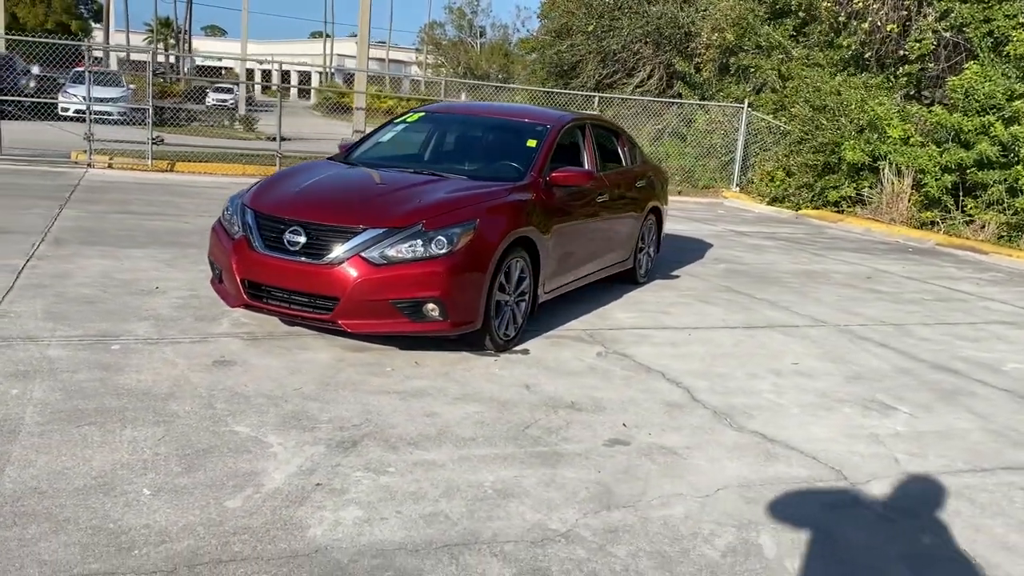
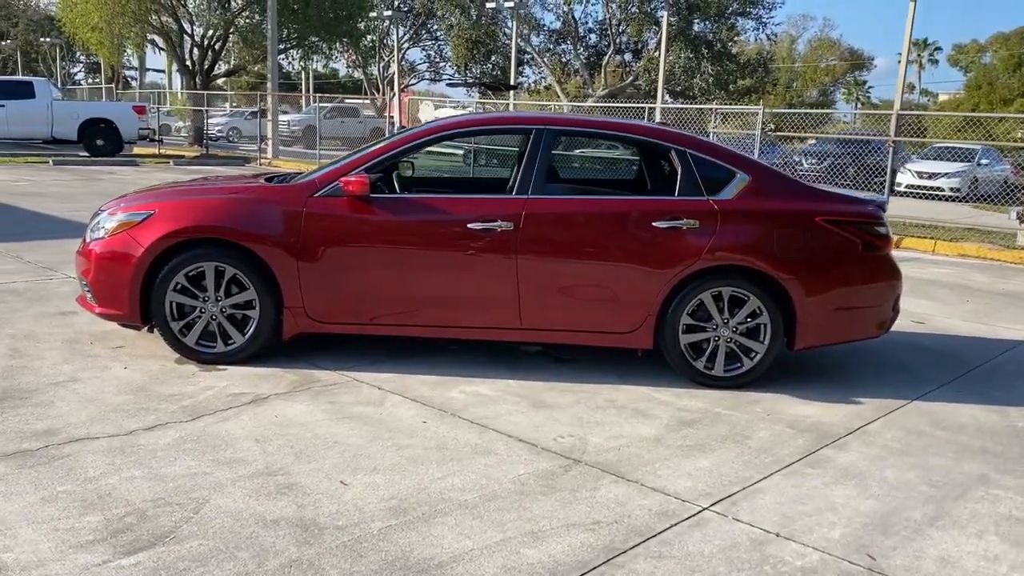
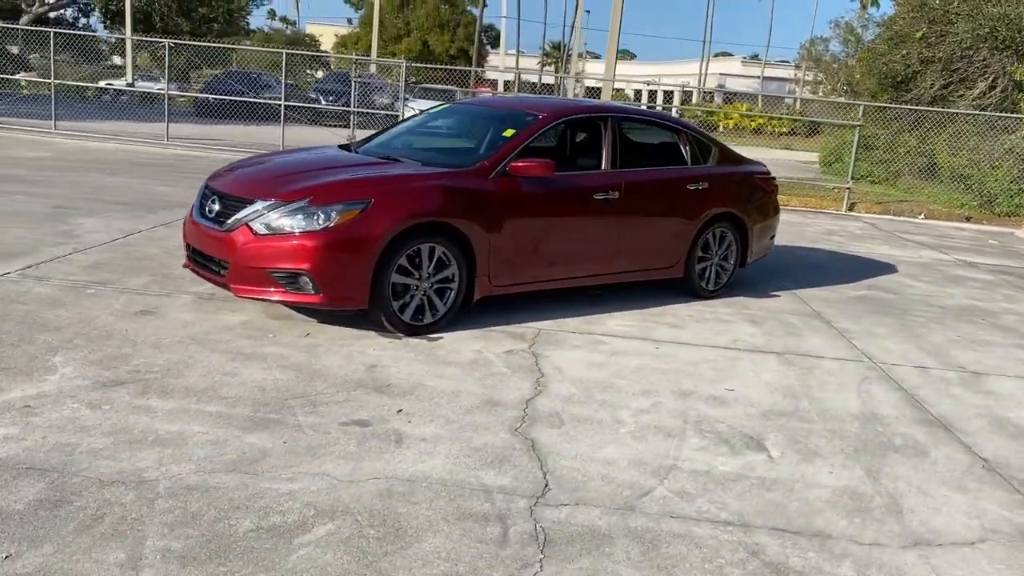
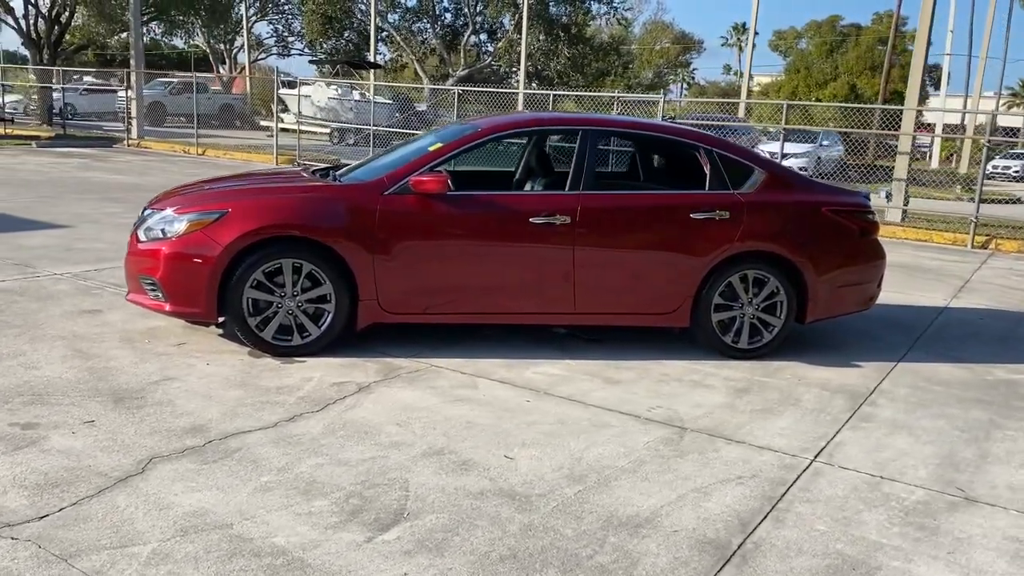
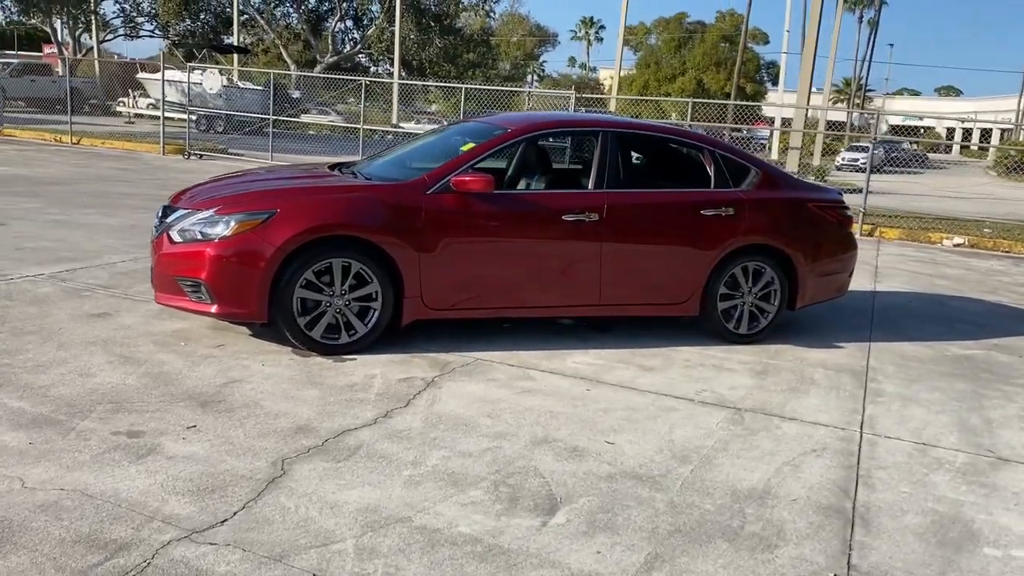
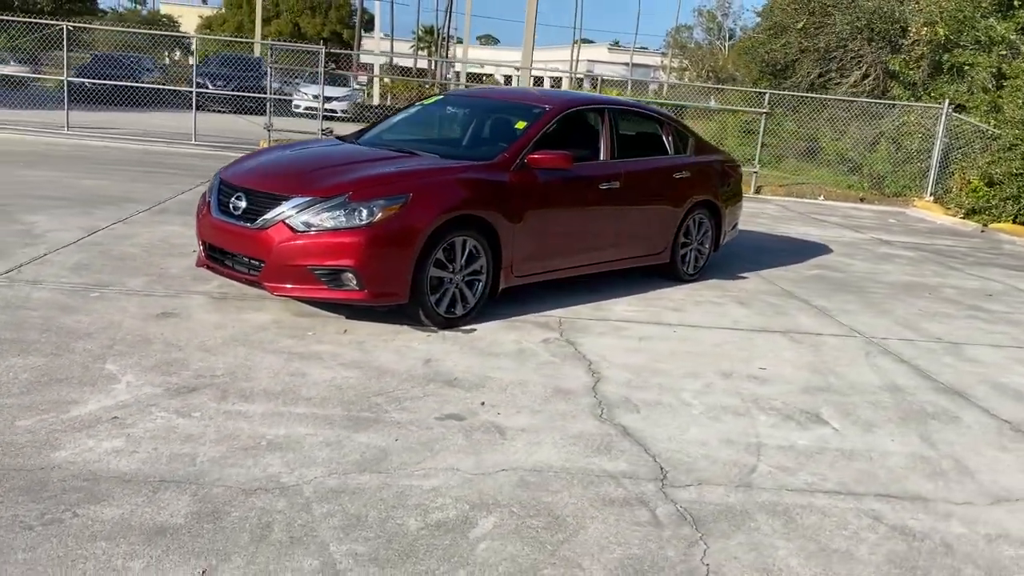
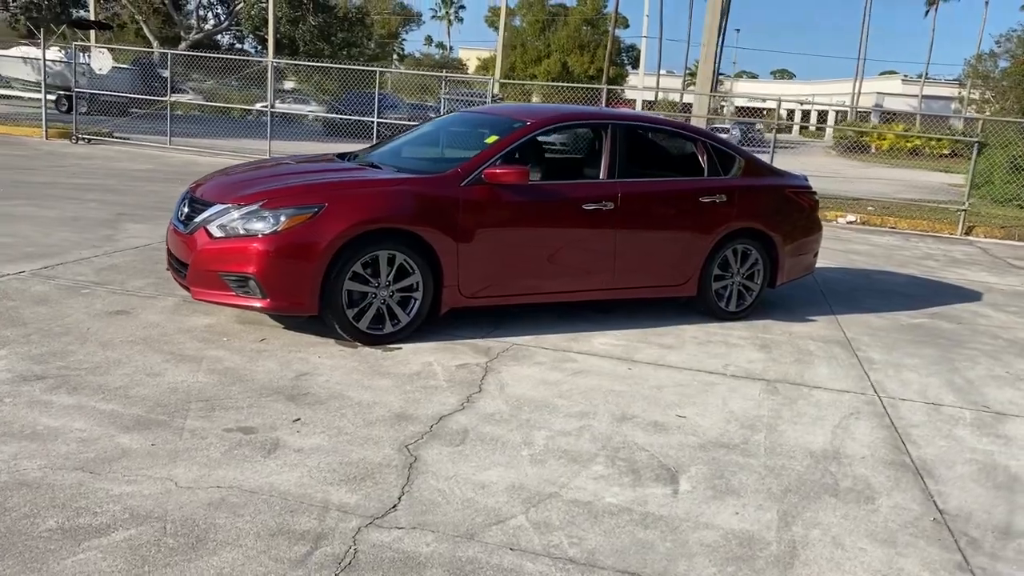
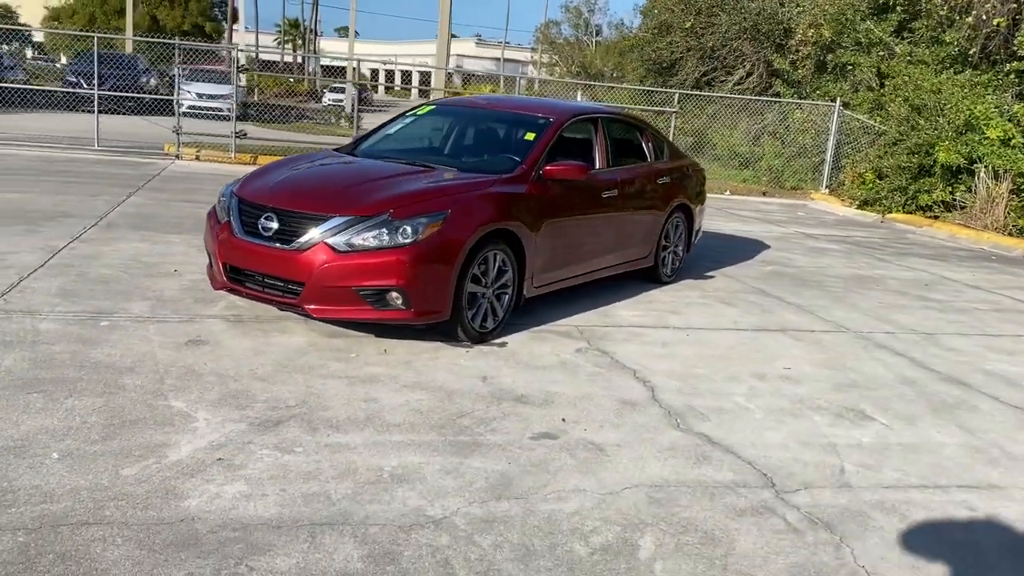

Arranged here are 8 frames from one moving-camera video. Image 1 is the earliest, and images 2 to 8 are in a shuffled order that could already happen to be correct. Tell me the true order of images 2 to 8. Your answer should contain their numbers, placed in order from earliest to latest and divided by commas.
8, 6, 3, 7, 5, 4, 2
